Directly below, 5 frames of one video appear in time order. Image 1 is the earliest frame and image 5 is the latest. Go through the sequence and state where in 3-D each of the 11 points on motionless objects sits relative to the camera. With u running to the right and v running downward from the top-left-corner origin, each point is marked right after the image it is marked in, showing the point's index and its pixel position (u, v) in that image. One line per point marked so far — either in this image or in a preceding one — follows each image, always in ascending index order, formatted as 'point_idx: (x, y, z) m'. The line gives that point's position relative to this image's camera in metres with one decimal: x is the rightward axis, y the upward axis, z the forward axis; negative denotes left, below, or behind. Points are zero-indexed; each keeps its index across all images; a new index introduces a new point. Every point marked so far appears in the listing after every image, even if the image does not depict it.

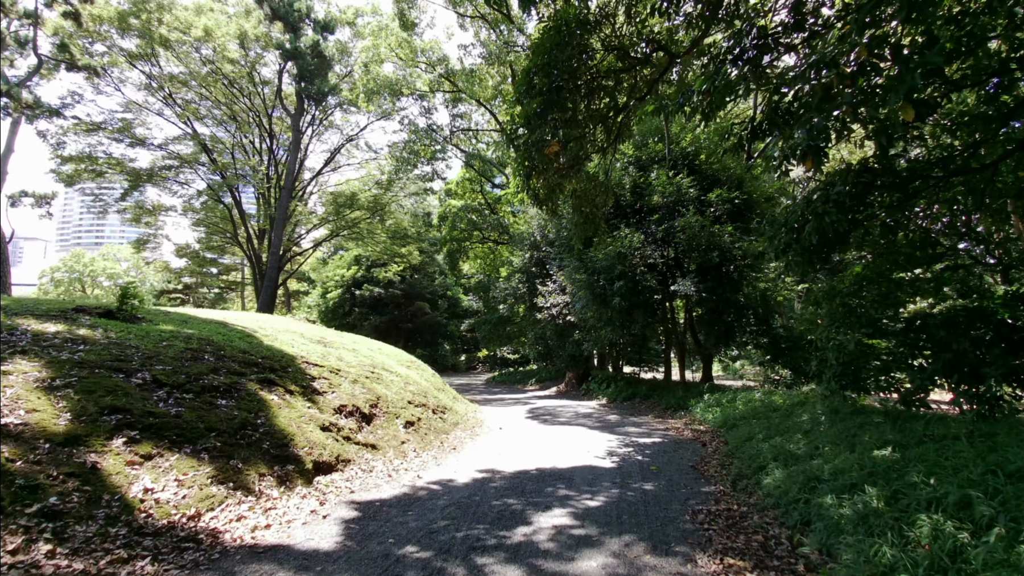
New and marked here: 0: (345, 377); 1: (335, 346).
0: (-2.8, -1.5, +8.8) m
1: (-3.9, -1.3, +11.5) m
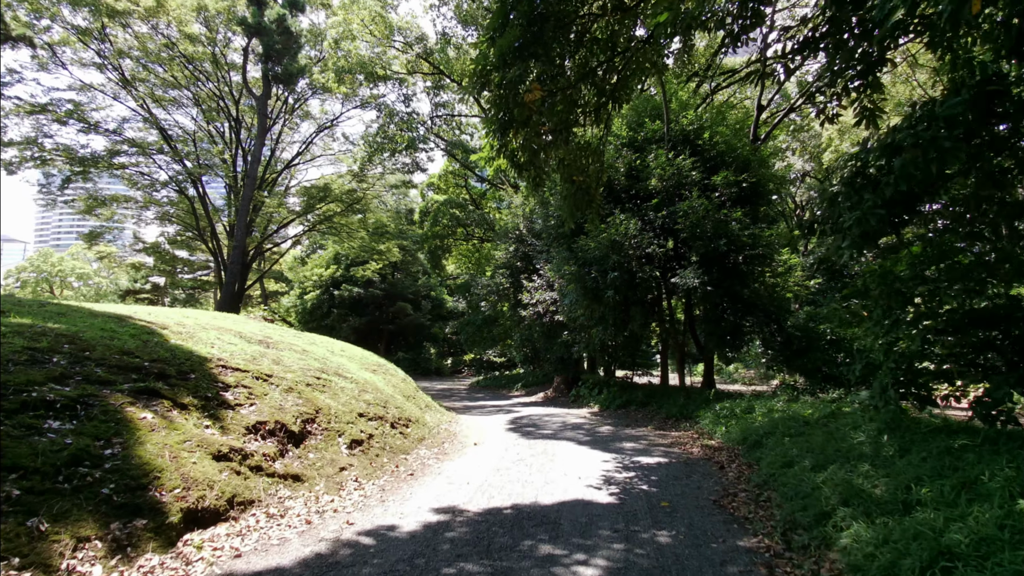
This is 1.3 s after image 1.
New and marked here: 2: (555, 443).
0: (-3.2, -1.3, +7.1) m
1: (-4.3, -1.1, +9.7) m
2: (+0.8, -2.9, +9.7) m
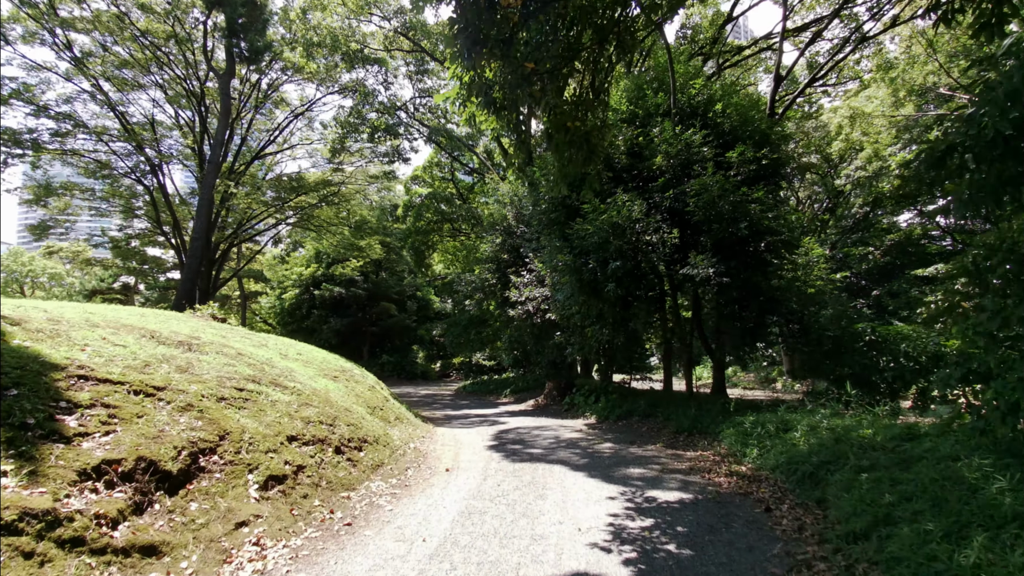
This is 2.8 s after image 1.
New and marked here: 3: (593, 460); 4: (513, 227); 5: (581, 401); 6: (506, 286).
0: (-3.5, -1.1, +5.2) m
1: (-4.6, -0.9, +7.8) m
2: (+0.5, -2.7, +7.8) m
3: (+1.3, -2.7, +8.3) m
4: (0.0, +2.1, +17.5) m
5: (+2.0, -3.3, +15.1) m
6: (-0.2, +0.1, +18.2) m
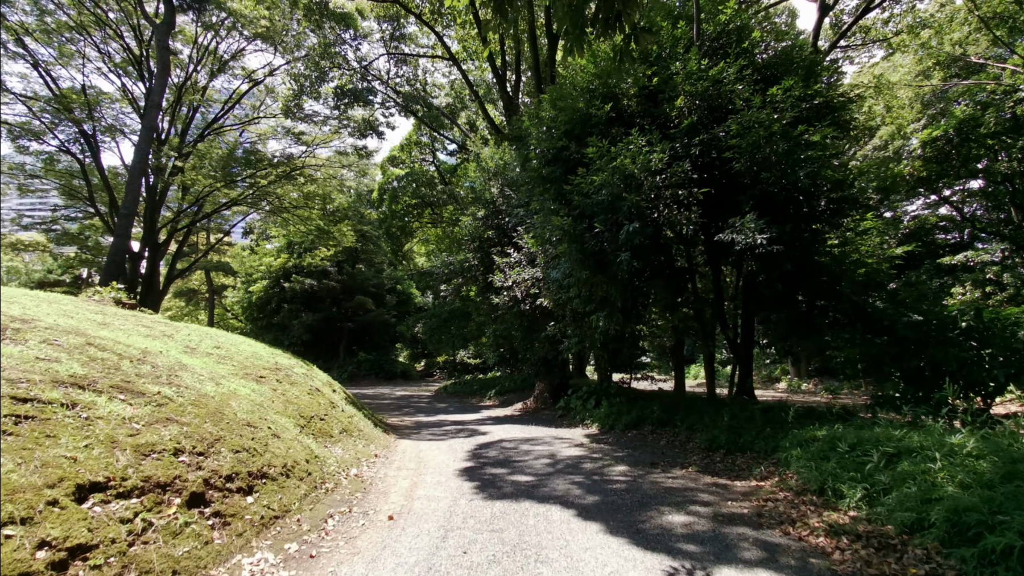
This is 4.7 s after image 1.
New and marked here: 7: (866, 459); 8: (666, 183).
0: (-3.6, -0.7, +2.5) m
1: (-4.8, -0.5, +5.2) m
2: (+0.3, -2.3, +5.3) m
3: (+1.0, -2.3, +5.8) m
4: (-0.4, +2.5, +14.9) m
5: (+1.6, -2.8, +12.6) m
6: (-0.7, +0.5, +15.6) m
7: (+3.5, -1.7, +5.2) m
8: (+2.4, +1.6, +8.1) m
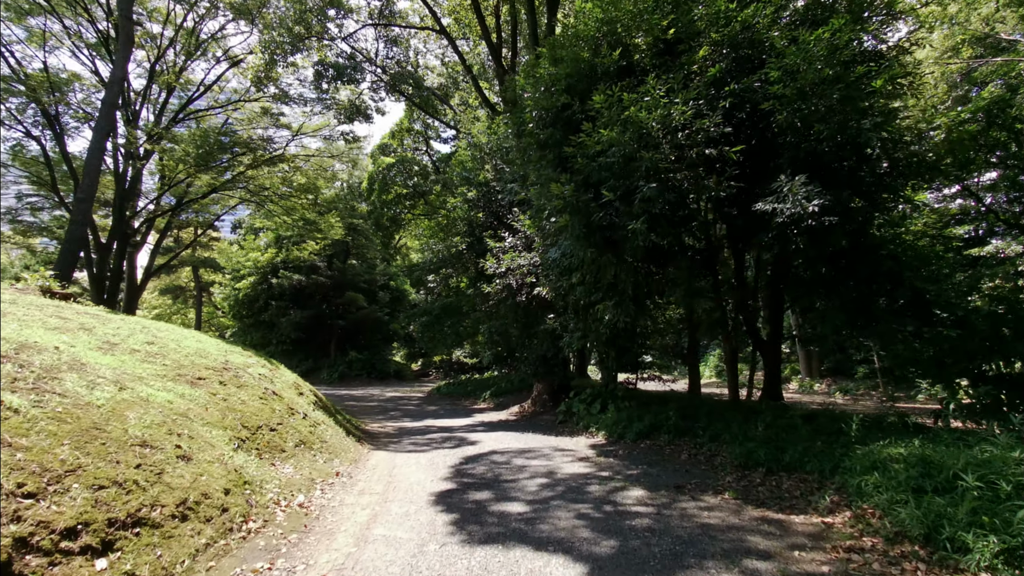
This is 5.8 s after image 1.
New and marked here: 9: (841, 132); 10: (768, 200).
0: (-3.7, -0.5, +1.1) m
1: (-4.9, -0.3, +3.7) m
2: (+0.2, -2.0, +3.8) m
3: (+0.9, -2.1, +4.4) m
4: (-0.5, +2.7, +13.4) m
5: (+1.5, -2.6, +11.2) m
6: (-0.8, +0.8, +14.2) m
7: (+3.4, -1.5, +3.7) m
8: (+2.3, +1.8, +6.6) m
9: (+3.9, +1.9, +6.4) m
10: (+3.2, +1.1, +6.4) m
